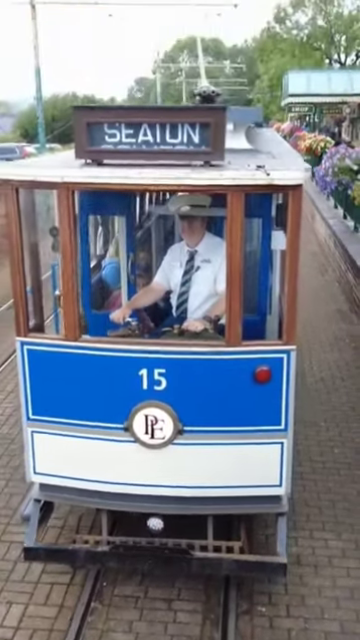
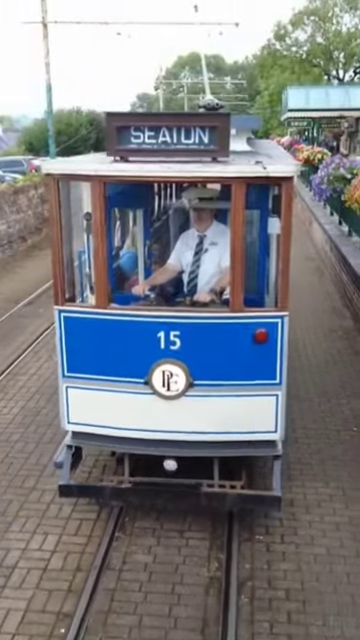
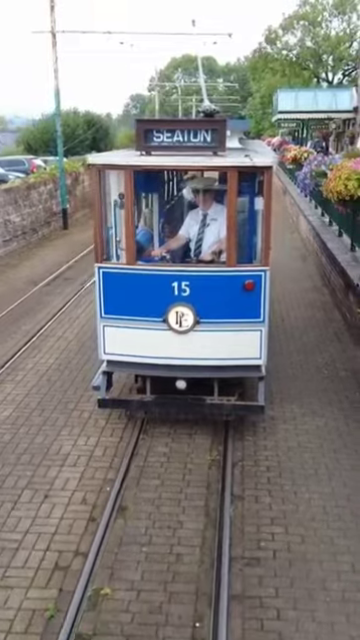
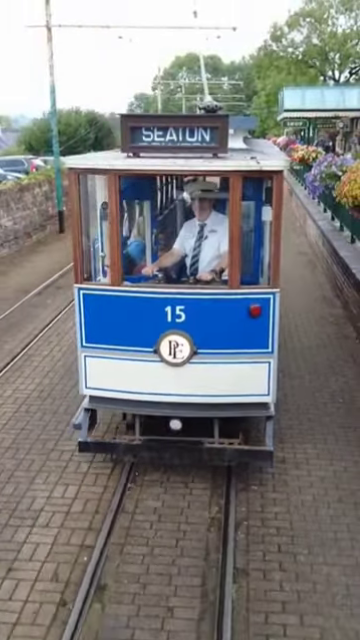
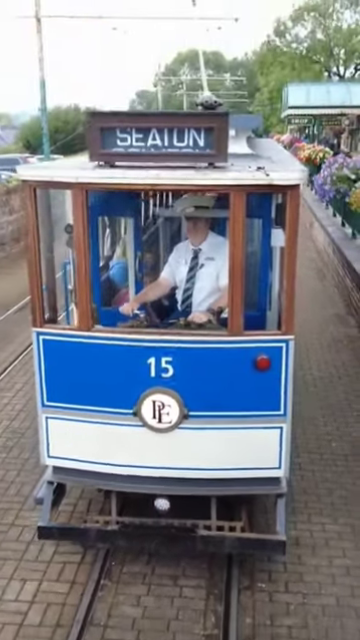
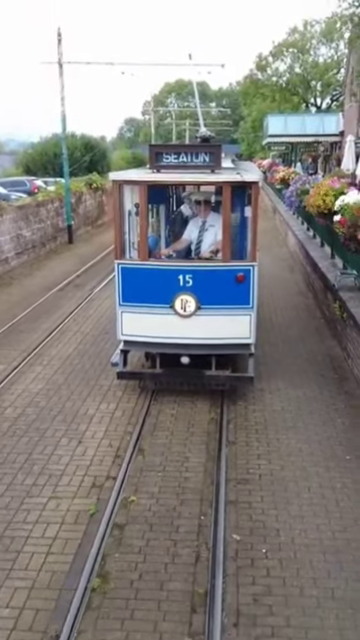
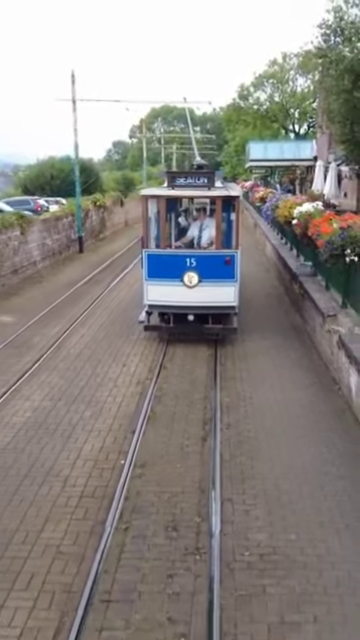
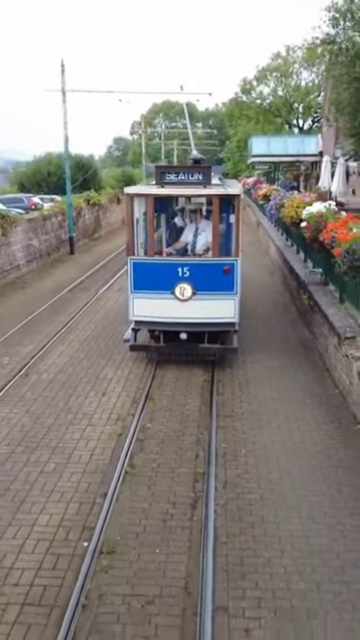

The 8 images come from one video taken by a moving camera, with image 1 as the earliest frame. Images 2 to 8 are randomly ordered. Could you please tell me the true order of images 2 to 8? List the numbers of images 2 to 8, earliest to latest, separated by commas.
5, 2, 4, 3, 6, 8, 7
